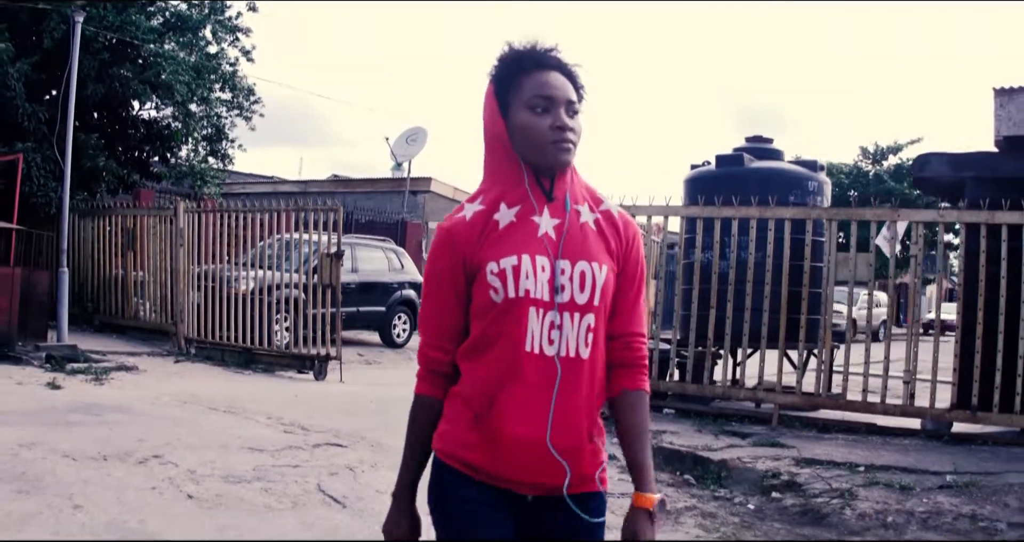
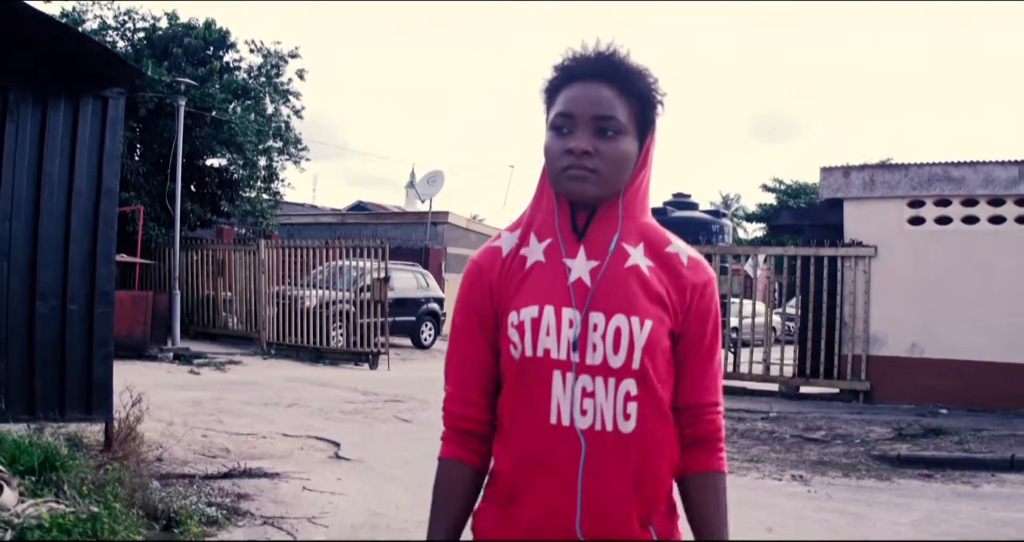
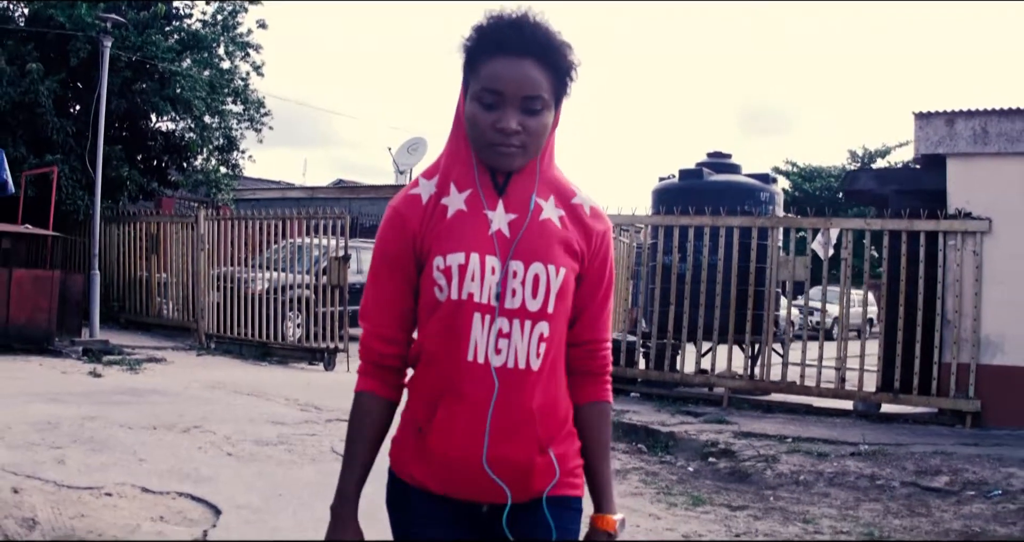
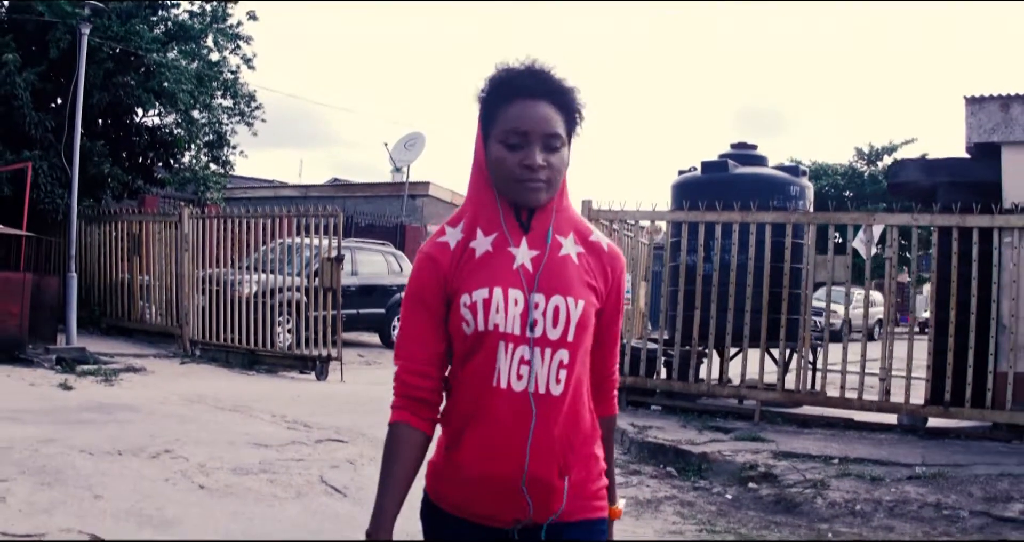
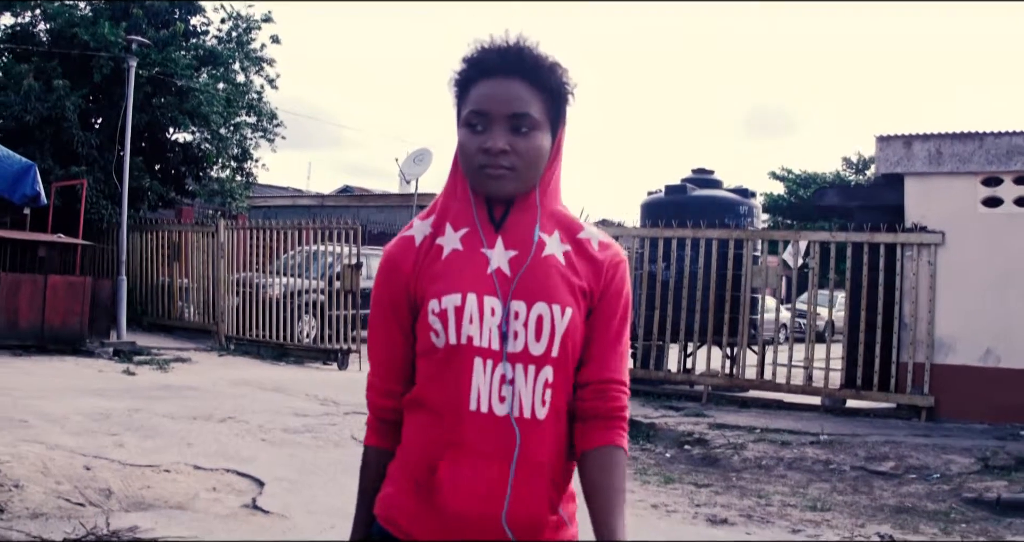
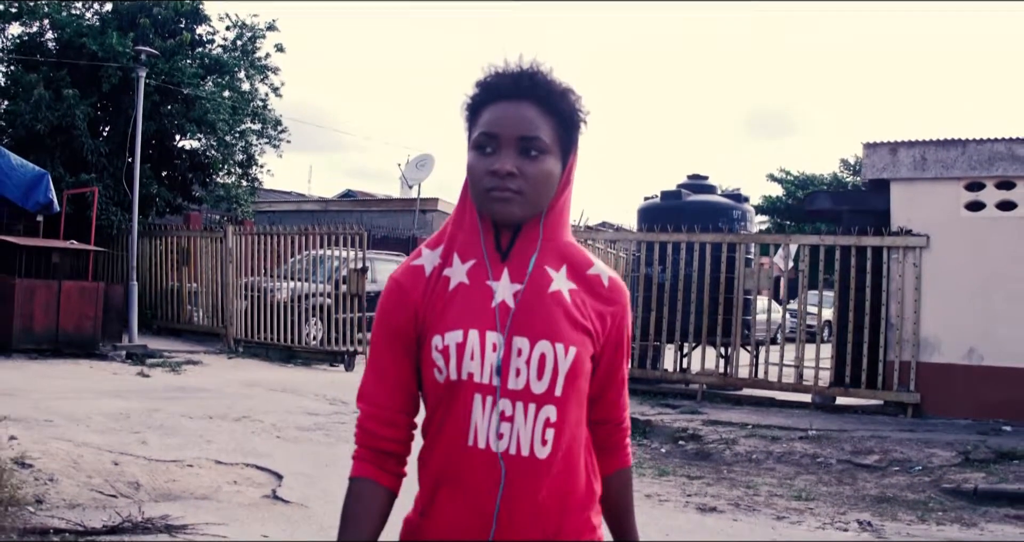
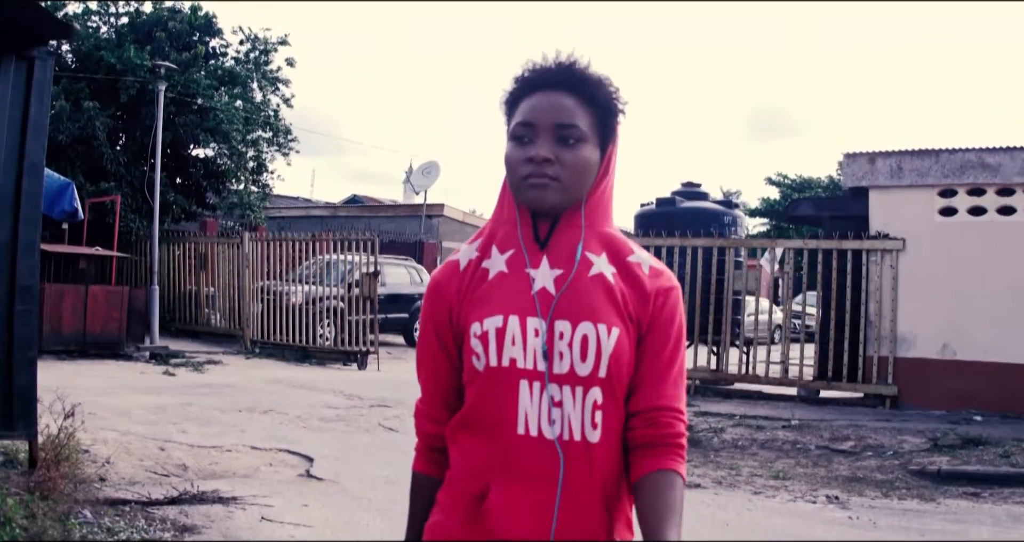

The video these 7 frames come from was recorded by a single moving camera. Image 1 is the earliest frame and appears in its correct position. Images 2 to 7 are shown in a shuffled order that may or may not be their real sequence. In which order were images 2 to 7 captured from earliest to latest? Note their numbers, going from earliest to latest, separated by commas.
4, 3, 5, 6, 7, 2
